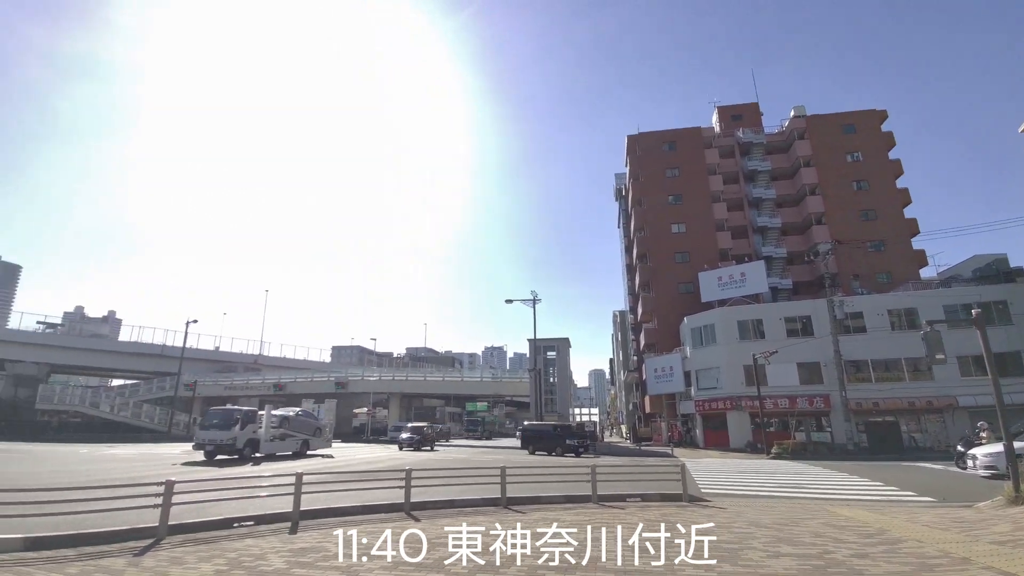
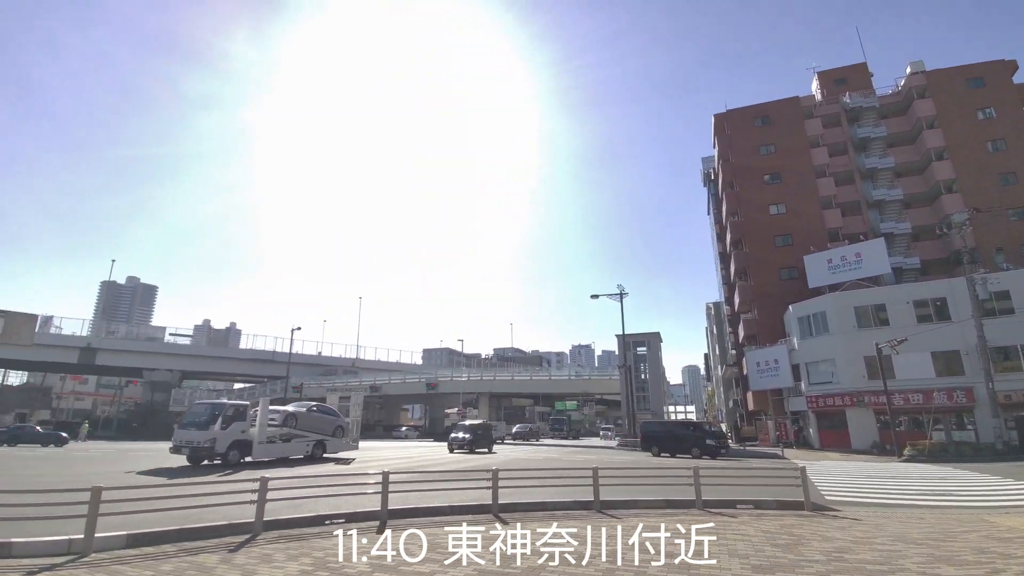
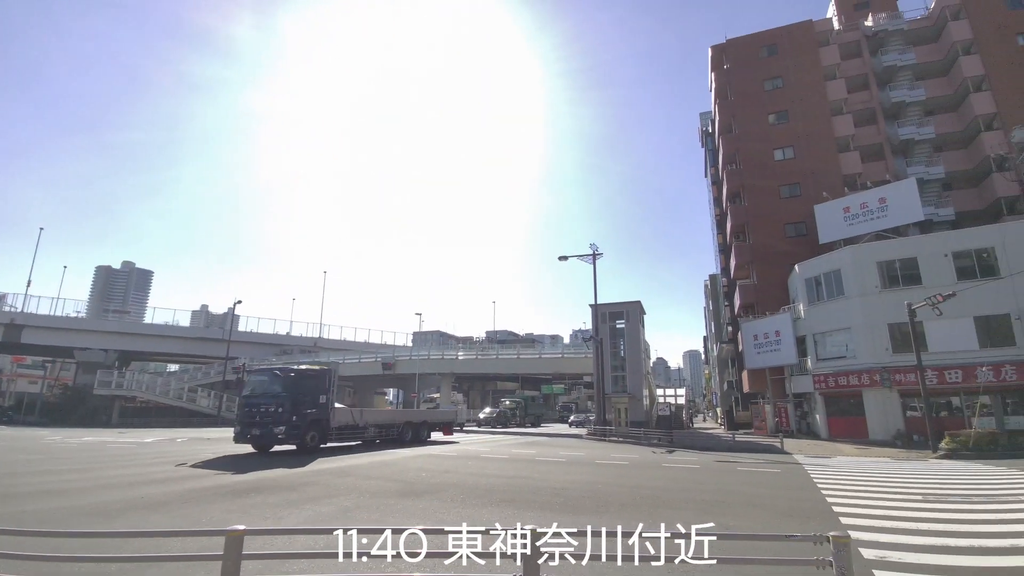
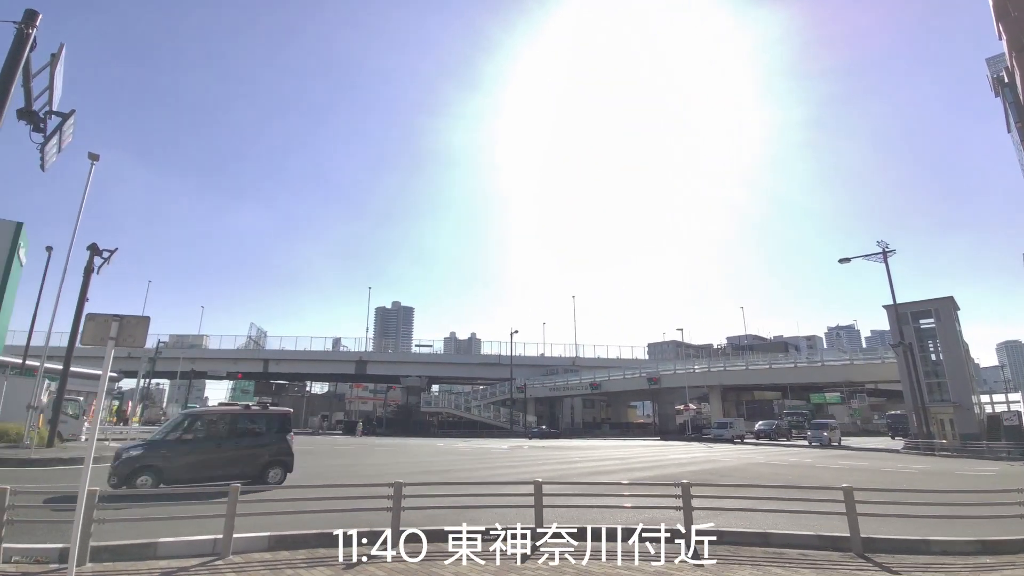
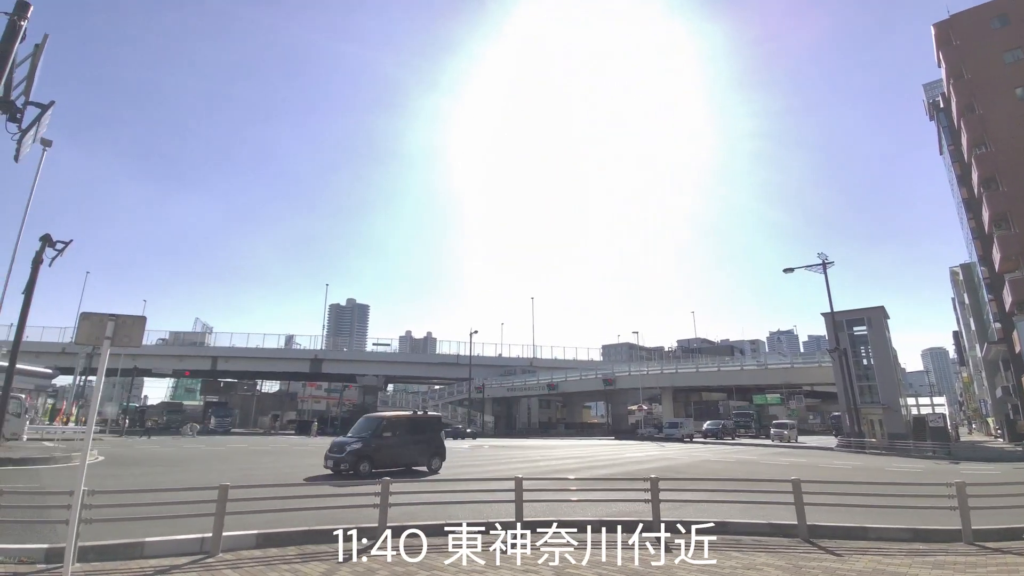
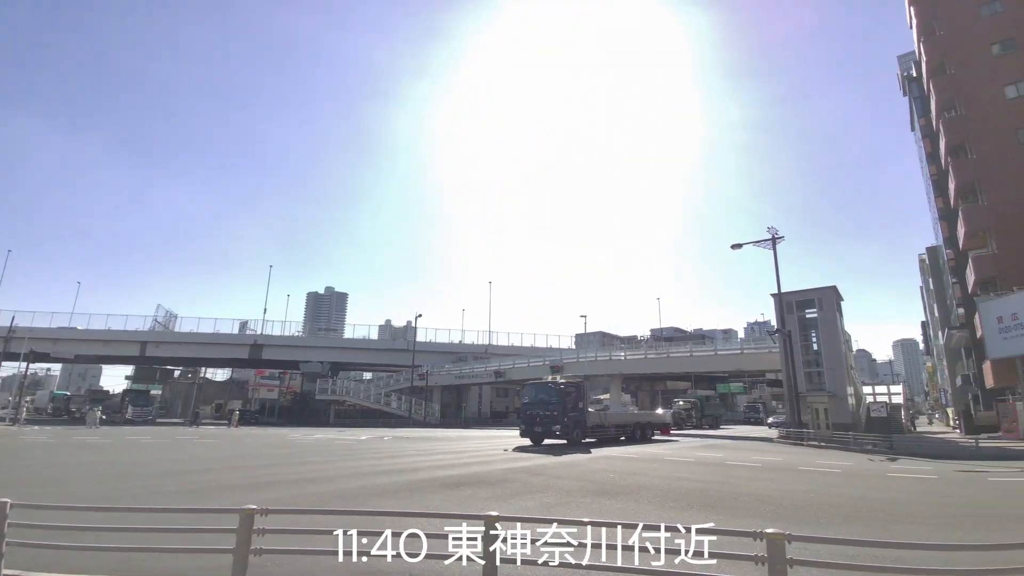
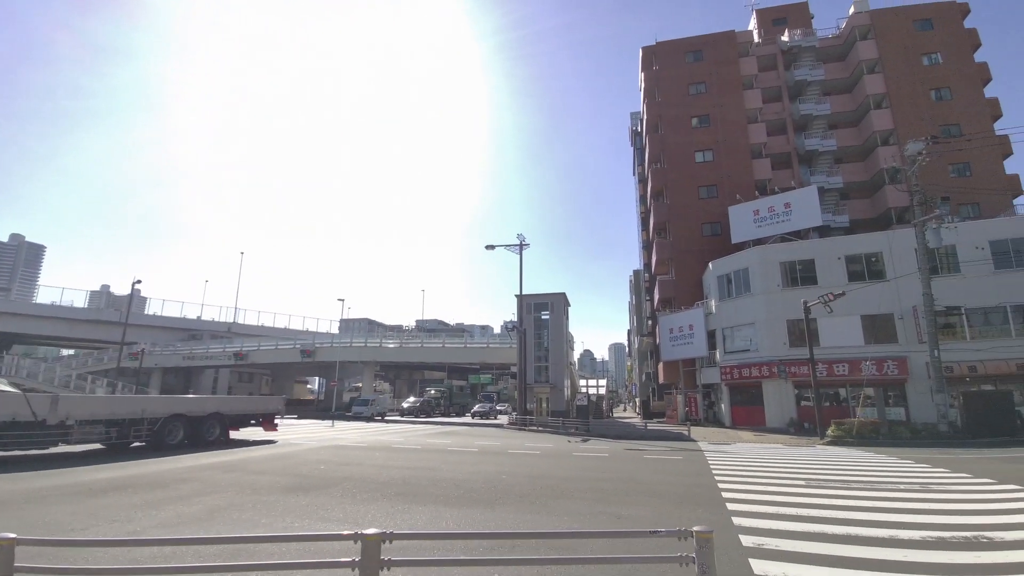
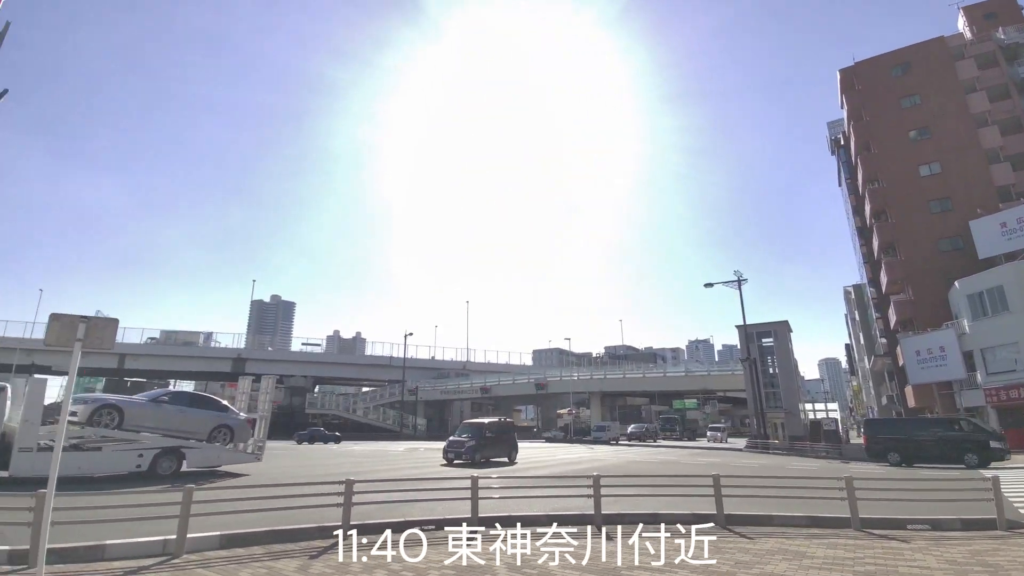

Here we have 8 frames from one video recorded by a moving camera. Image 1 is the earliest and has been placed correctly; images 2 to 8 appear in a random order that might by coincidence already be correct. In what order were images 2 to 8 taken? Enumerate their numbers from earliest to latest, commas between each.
2, 8, 5, 4, 6, 3, 7
